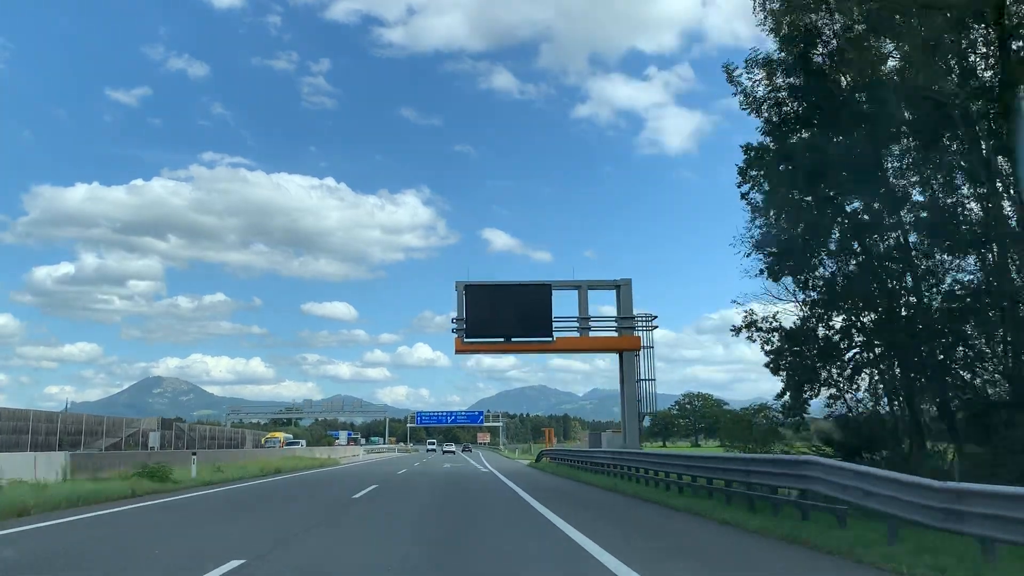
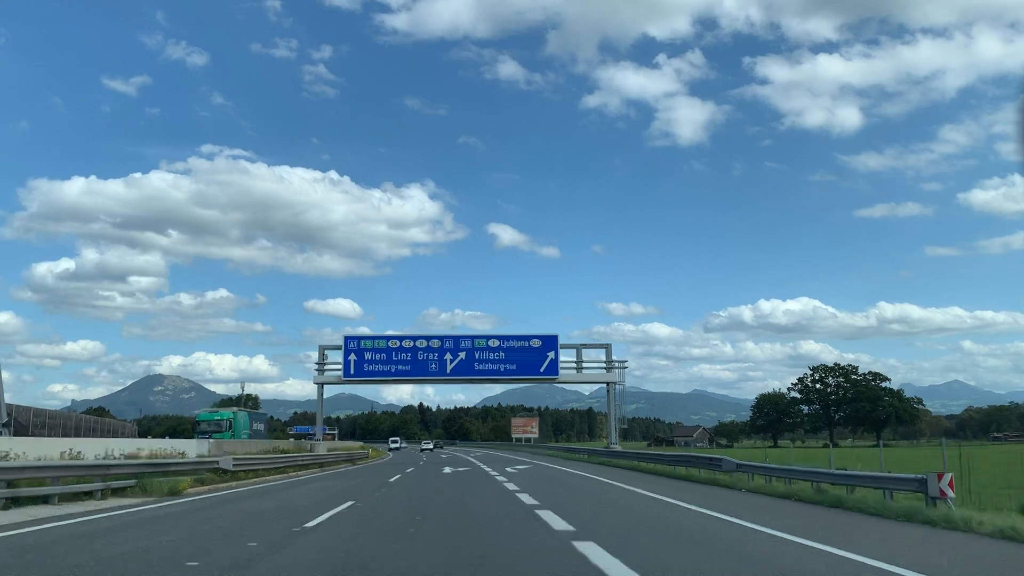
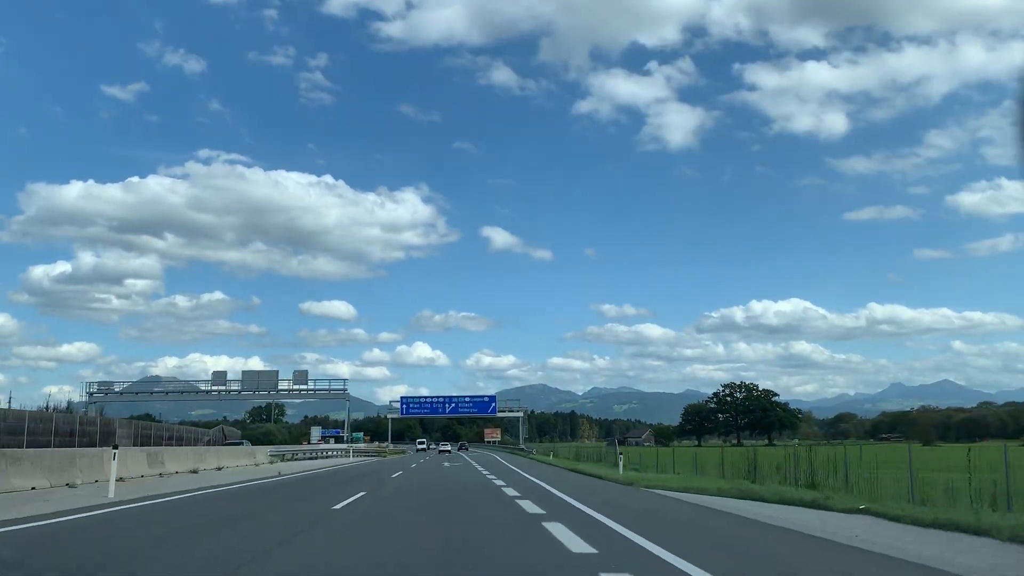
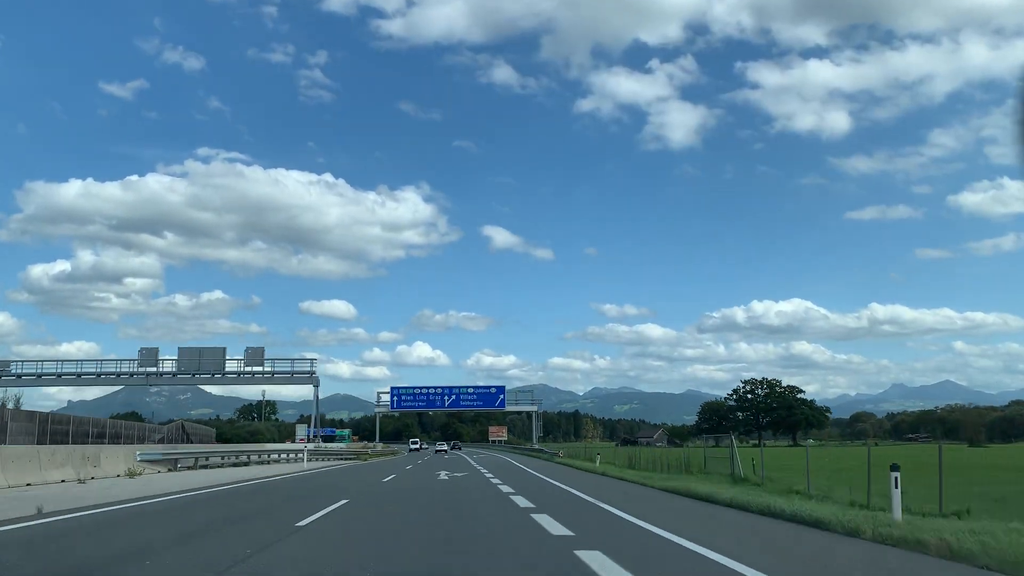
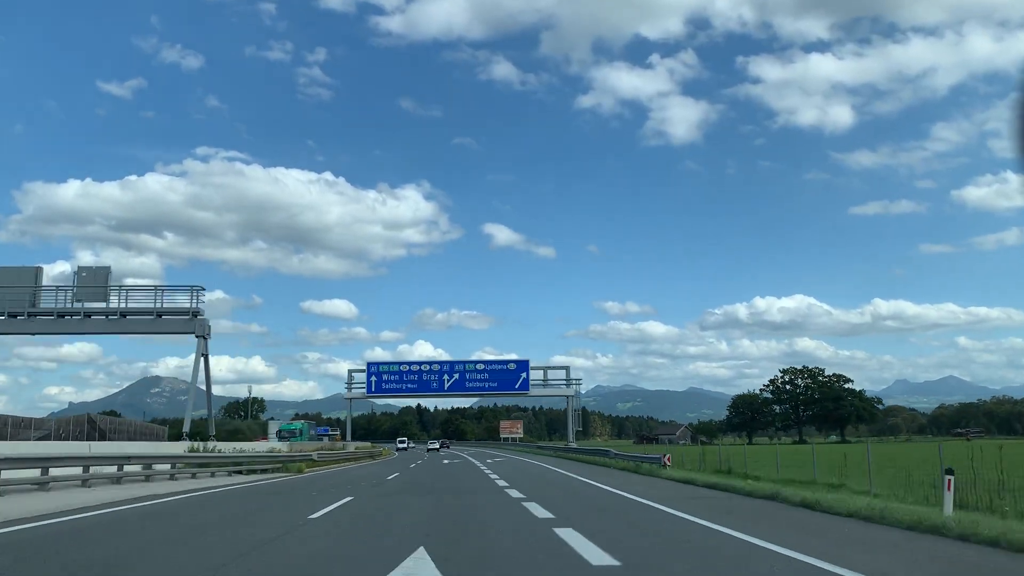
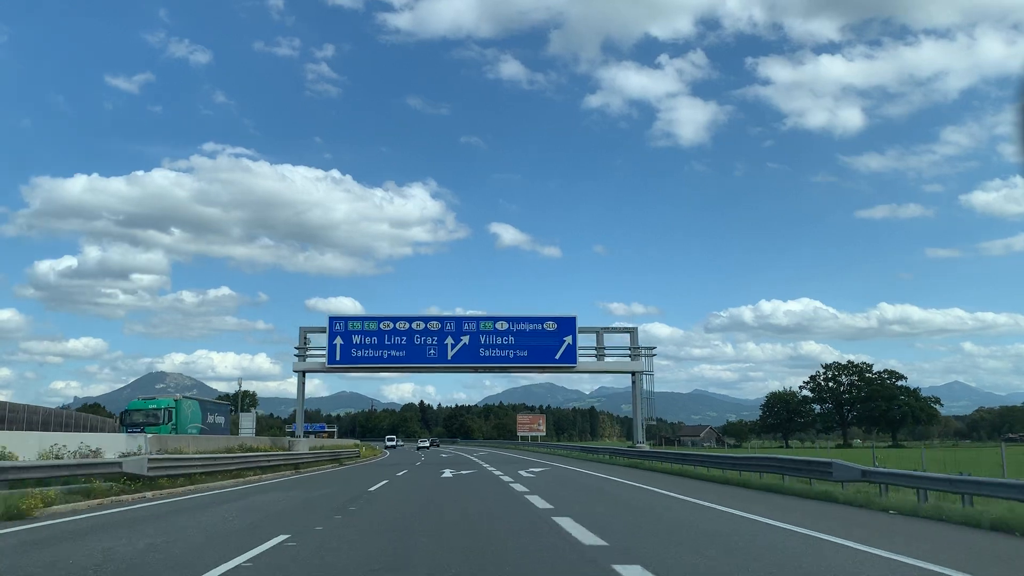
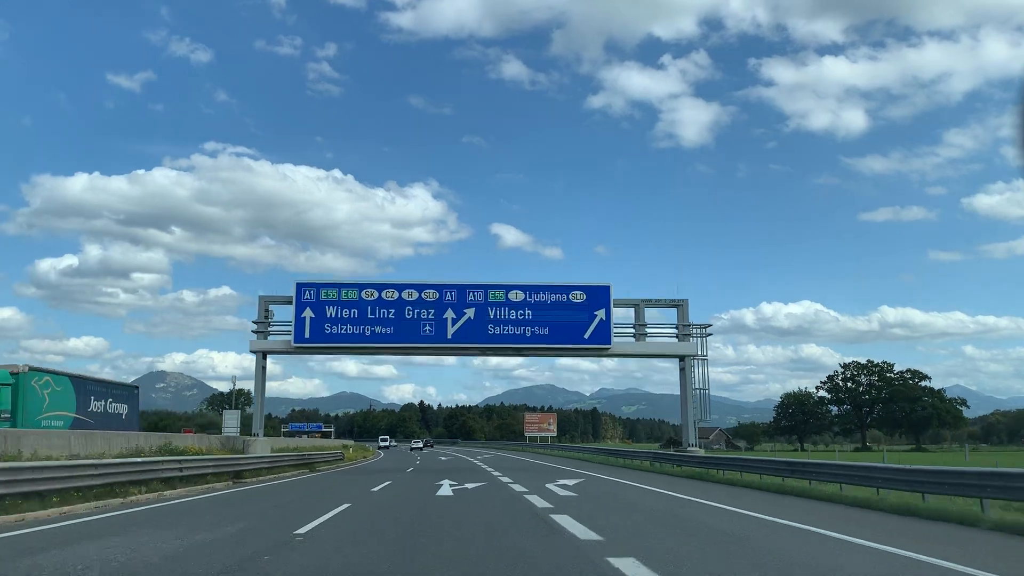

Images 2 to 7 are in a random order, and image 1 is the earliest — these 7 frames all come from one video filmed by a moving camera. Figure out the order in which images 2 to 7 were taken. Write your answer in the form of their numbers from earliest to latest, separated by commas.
3, 4, 5, 2, 6, 7
